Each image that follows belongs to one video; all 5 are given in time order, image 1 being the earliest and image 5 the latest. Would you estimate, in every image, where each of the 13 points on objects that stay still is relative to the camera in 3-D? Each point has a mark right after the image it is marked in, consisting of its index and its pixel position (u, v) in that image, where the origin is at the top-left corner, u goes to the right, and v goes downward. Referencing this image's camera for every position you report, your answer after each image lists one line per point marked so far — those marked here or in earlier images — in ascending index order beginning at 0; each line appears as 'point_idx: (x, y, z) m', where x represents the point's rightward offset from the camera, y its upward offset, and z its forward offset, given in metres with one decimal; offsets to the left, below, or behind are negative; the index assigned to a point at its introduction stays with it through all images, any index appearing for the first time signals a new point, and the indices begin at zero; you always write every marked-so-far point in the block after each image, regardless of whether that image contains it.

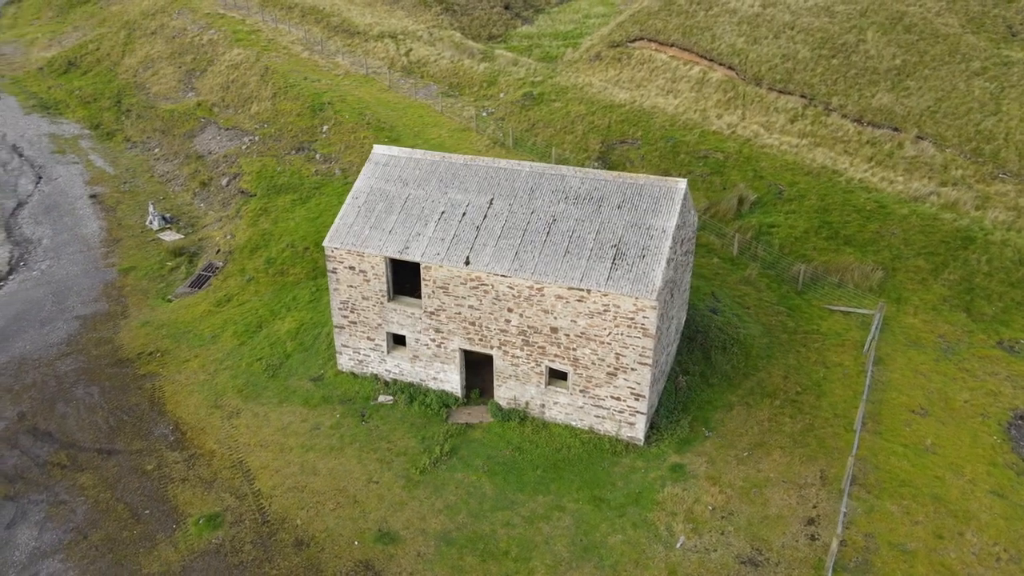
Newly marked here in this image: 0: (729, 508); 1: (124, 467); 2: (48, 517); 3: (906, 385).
0: (+4.6, -4.7, +15.8) m
1: (-9.2, -4.2, +17.4) m
2: (-10.1, -5.0, +15.9) m
3: (+10.4, -2.6, +19.3) m
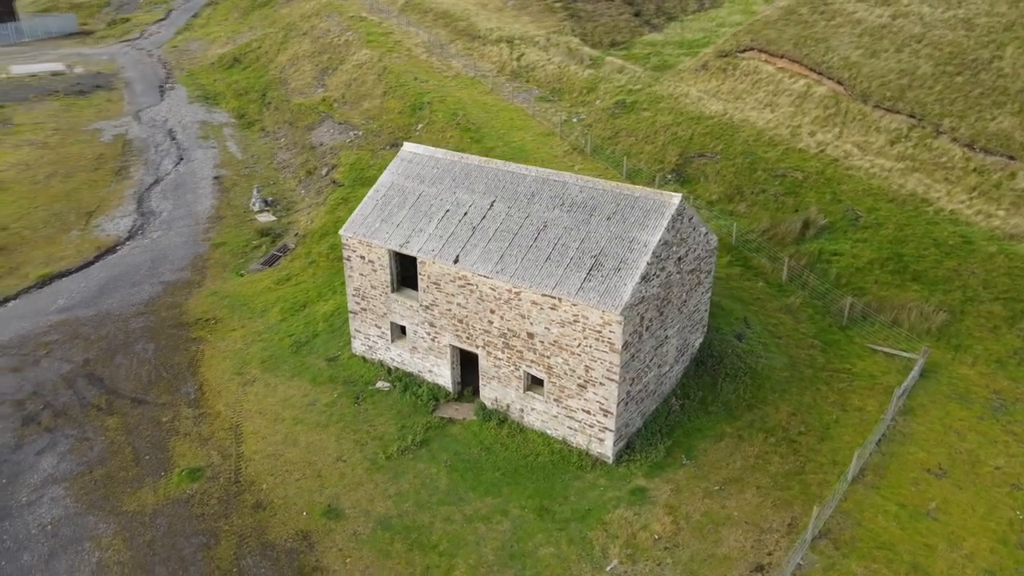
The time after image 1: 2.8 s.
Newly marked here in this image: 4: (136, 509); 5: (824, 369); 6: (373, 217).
0: (+3.3, -5.2, +15.0) m
1: (-9.8, -3.4, +19.5) m
2: (-11.0, -4.0, +18.2) m
3: (+9.8, -3.6, +17.2) m
4: (-8.3, -4.9, +16.2) m
5: (+8.4, -2.2, +19.8) m
6: (-3.8, +1.9, +19.8) m
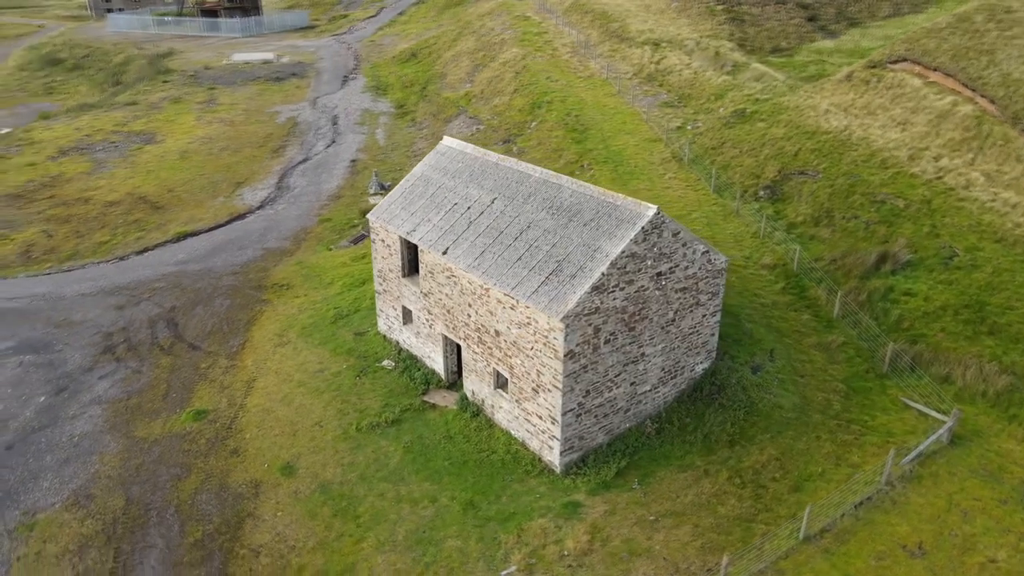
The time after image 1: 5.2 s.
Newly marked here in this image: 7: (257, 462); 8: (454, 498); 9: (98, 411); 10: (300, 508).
0: (+1.4, -5.4, +14.5) m
1: (-9.8, -2.2, +22.3) m
2: (-11.3, -2.6, +21.4) m
3: (+8.4, -4.6, +14.9) m
4: (-9.4, -3.8, +18.7) m
5: (+7.8, -3.1, +17.7) m
6: (-3.3, +2.4, +20.9) m
7: (-6.1, -4.2, +17.5) m
8: (-1.3, -4.6, +16.2) m
9: (-11.2, -3.3, +19.8) m
10: (-4.6, -4.8, +16.1) m
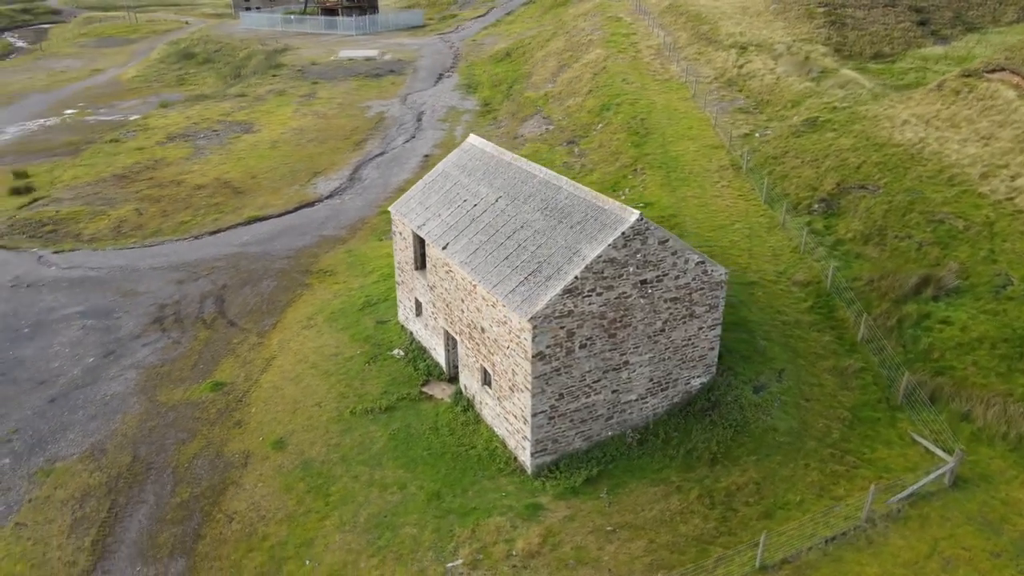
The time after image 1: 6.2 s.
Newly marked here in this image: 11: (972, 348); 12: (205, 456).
0: (+0.3, -5.4, +14.5) m
1: (-9.3, -1.5, +23.8) m
2: (-11.0, -1.9, +23.2) m
3: (+7.3, -5.1, +13.8) m
4: (-9.6, -3.1, +20.3) m
5: (+7.3, -3.6, +16.7) m
6: (-2.9, +2.6, +21.5) m
7: (-6.5, -3.7, +18.6) m
8: (-2.0, -4.5, +16.5) m
9: (-11.1, -2.6, +21.6) m
10: (-5.4, -4.5, +16.9) m
11: (+11.6, -1.5, +18.4) m
12: (-7.5, -4.1, +18.0) m
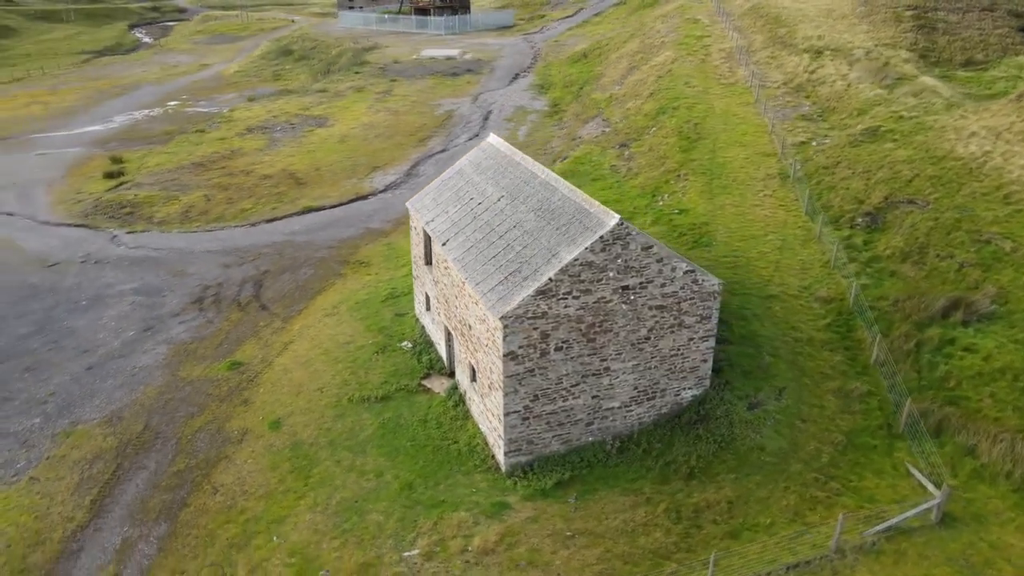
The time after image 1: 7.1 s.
0: (-0.6, -5.4, +14.6) m
1: (-8.8, -1.0, +25.0) m
2: (-10.6, -1.3, +24.6) m
3: (+6.3, -5.5, +13.1) m
4: (-9.6, -2.6, +21.6) m
5: (+6.7, -3.9, +15.9) m
6: (-2.5, +2.8, +21.9) m
7: (-6.8, -3.3, +19.5) m
8: (-2.6, -4.4, +16.9) m
9: (-10.9, -1.9, +23.1) m
10: (-5.9, -4.1, +17.7) m
11: (+11.2, -2.1, +17.1) m
12: (-7.9, -3.7, +19.0) m
